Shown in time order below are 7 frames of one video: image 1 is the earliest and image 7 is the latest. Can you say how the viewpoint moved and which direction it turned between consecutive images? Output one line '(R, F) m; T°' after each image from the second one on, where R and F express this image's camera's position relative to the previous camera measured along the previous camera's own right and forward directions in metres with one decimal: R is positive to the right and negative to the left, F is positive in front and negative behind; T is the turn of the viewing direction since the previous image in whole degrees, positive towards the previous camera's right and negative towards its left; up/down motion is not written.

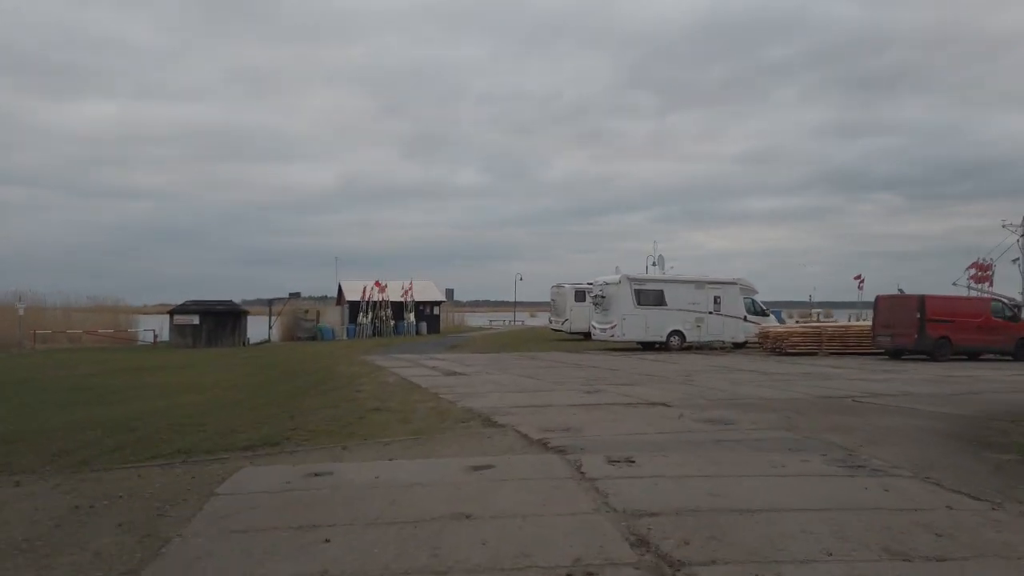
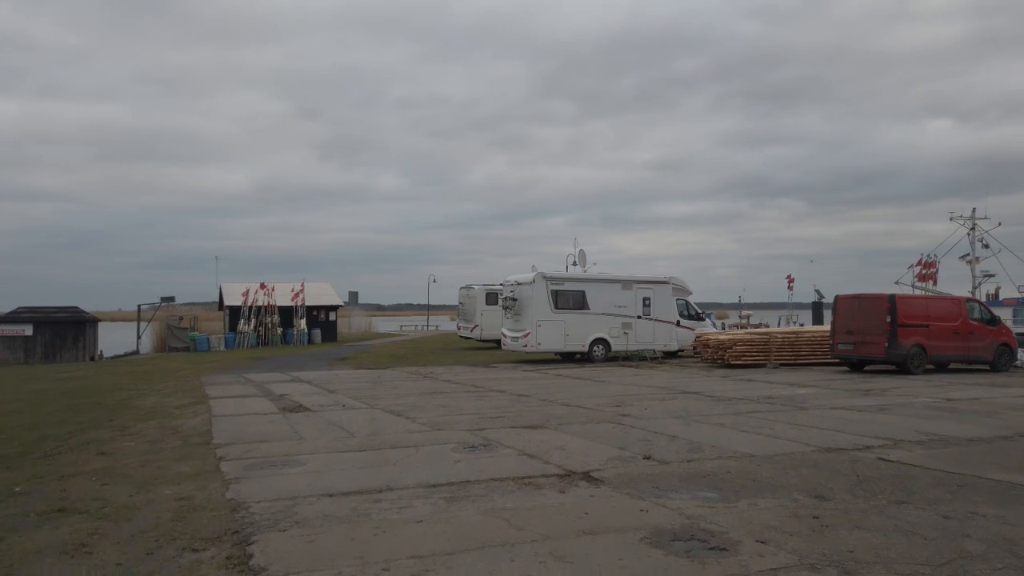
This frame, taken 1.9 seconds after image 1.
(+1.1, +5.6) m; +6°
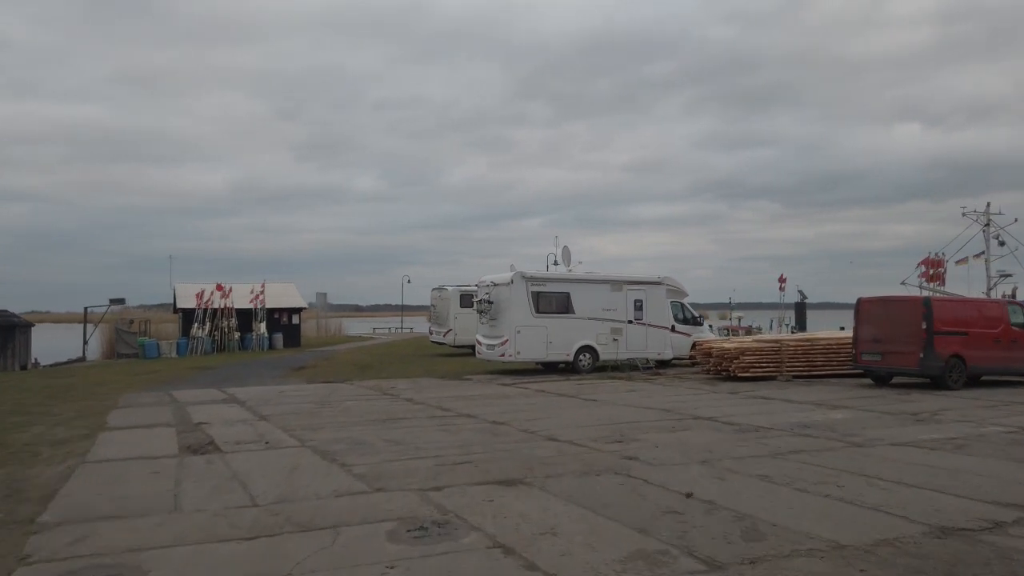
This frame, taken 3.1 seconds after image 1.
(+0.1, +3.2) m; +2°
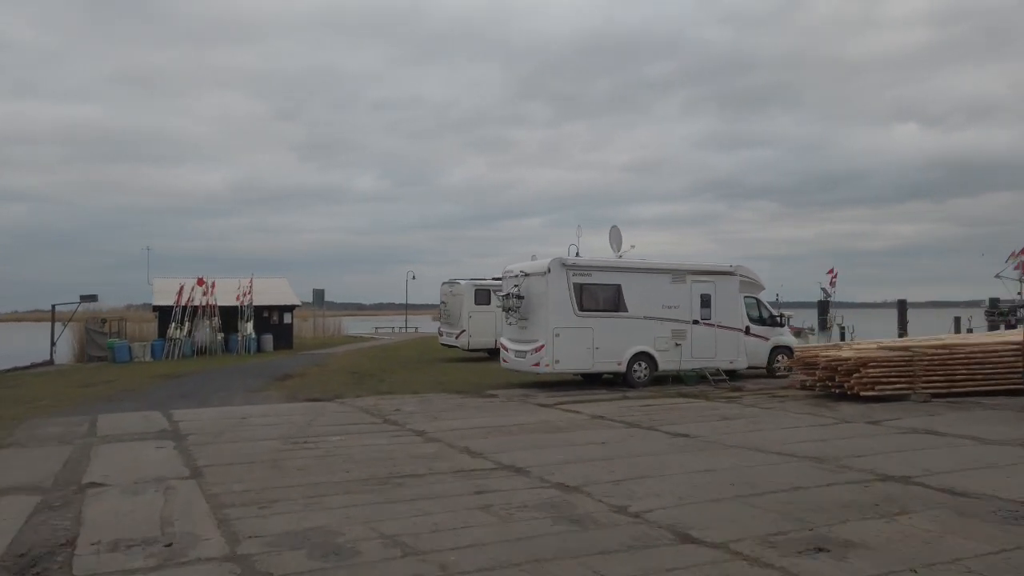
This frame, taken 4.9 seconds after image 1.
(-0.9, +5.3) m; 0°
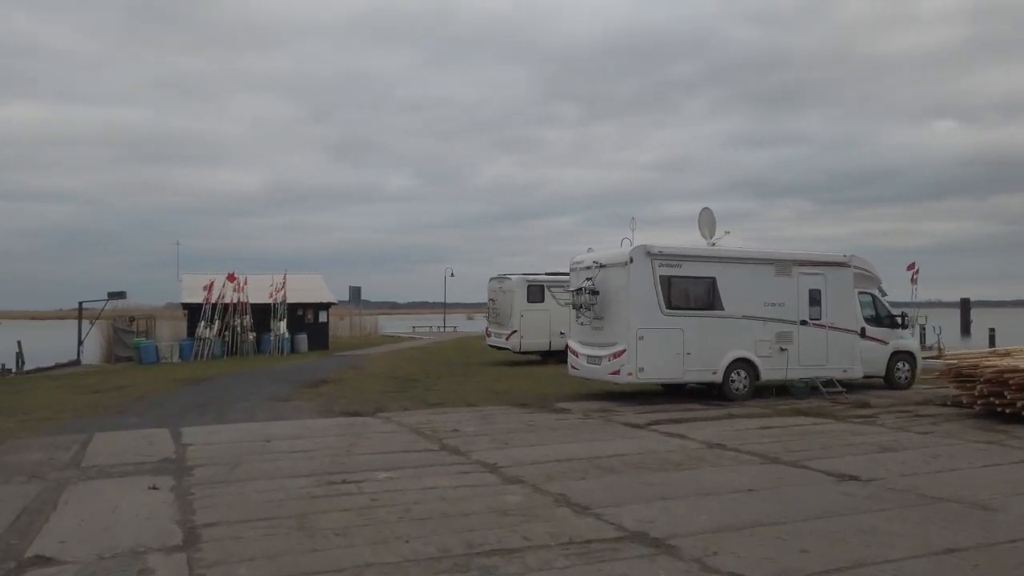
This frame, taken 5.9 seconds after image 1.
(-0.9, +3.1) m; -2°
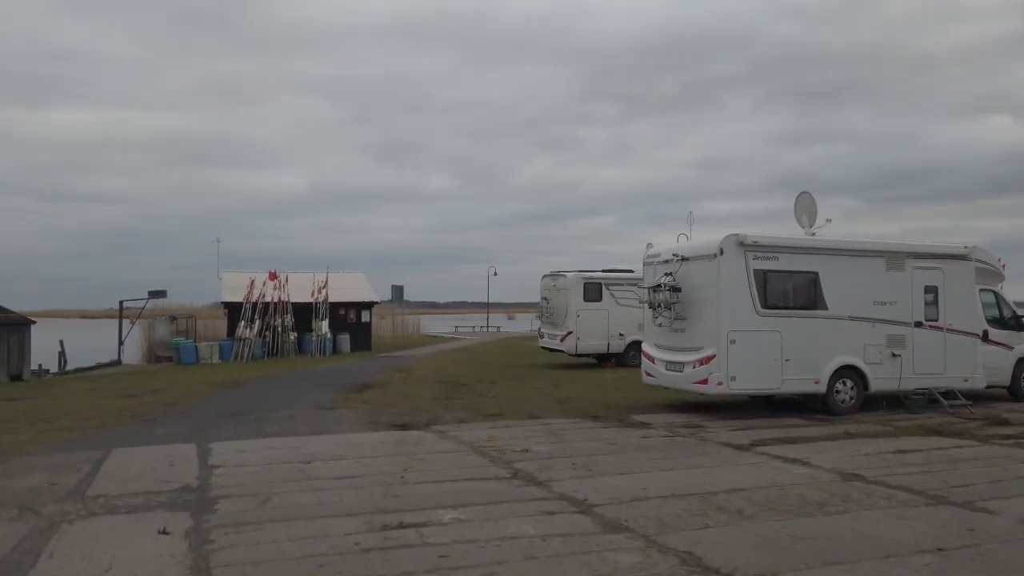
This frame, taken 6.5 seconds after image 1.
(-0.6, +1.9) m; -3°
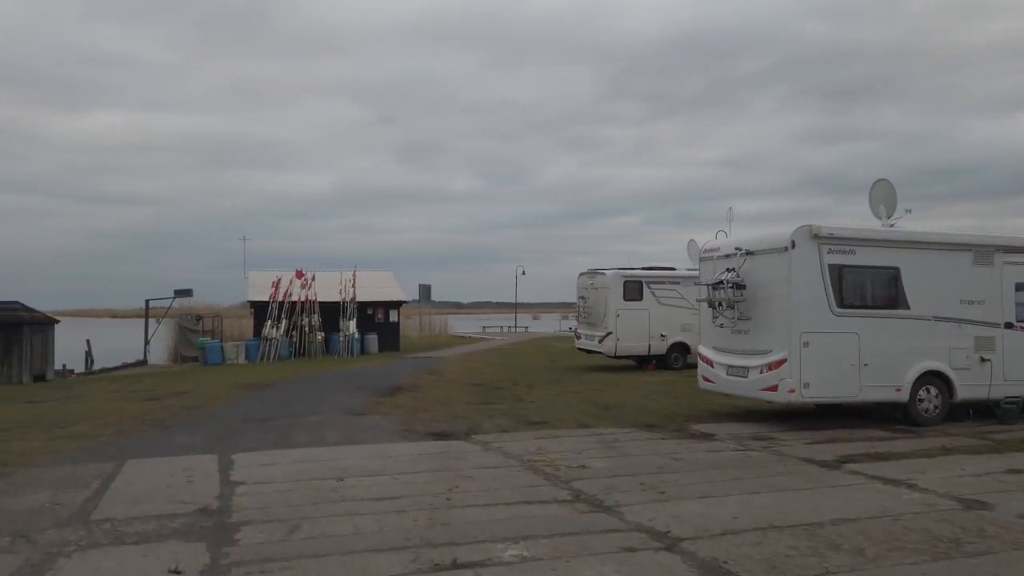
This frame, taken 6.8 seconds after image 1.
(-0.4, +1.2) m; -2°
